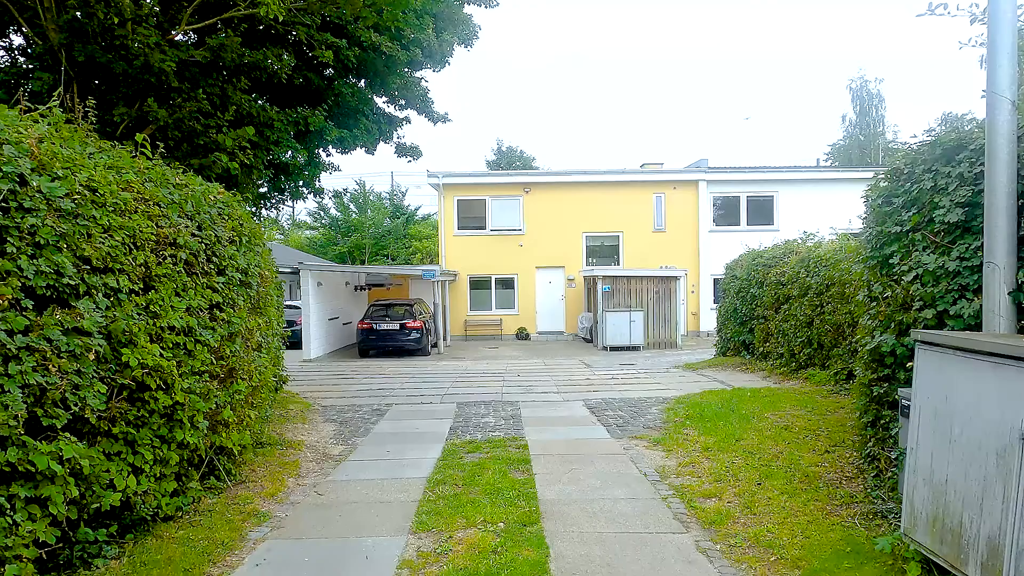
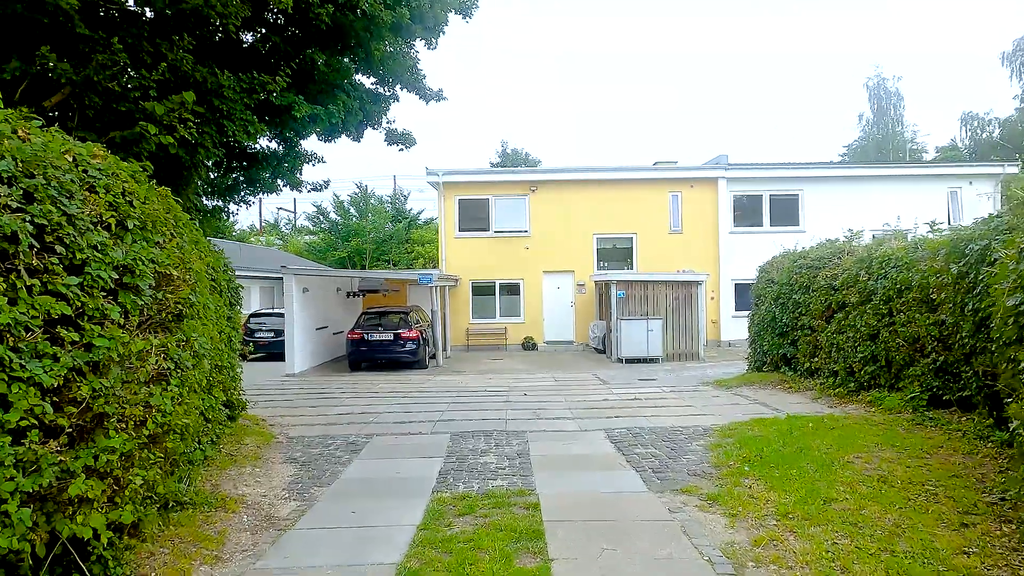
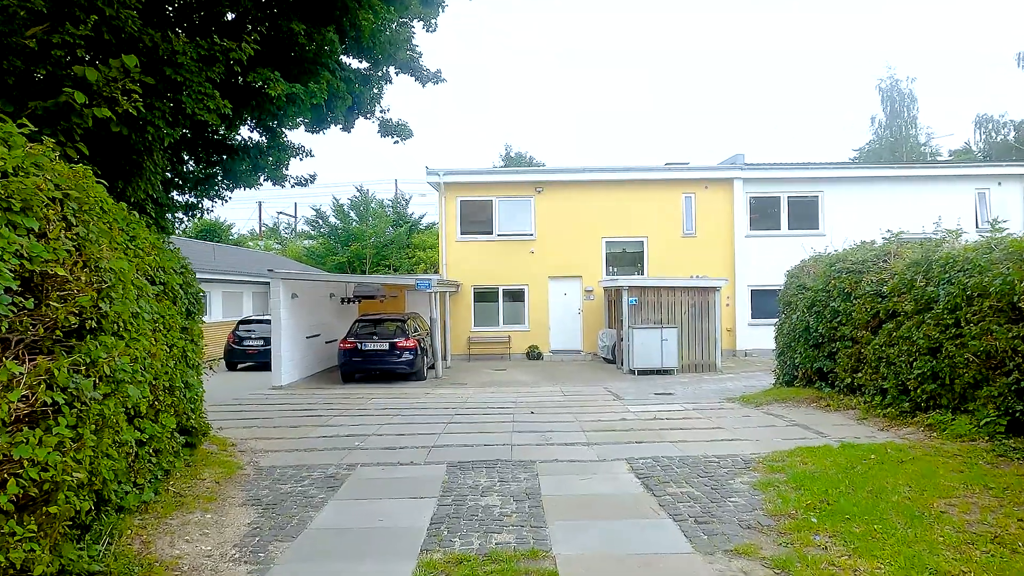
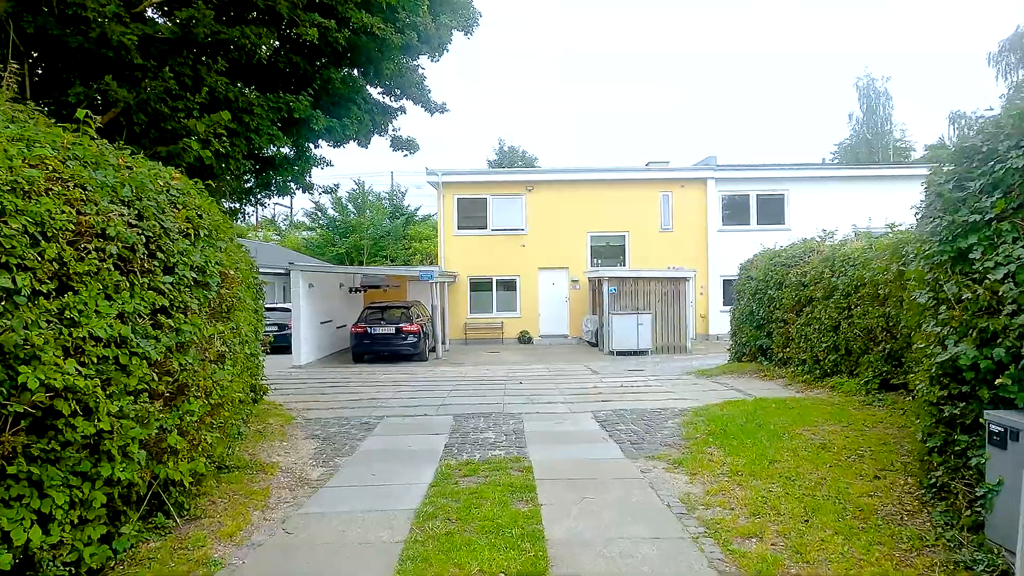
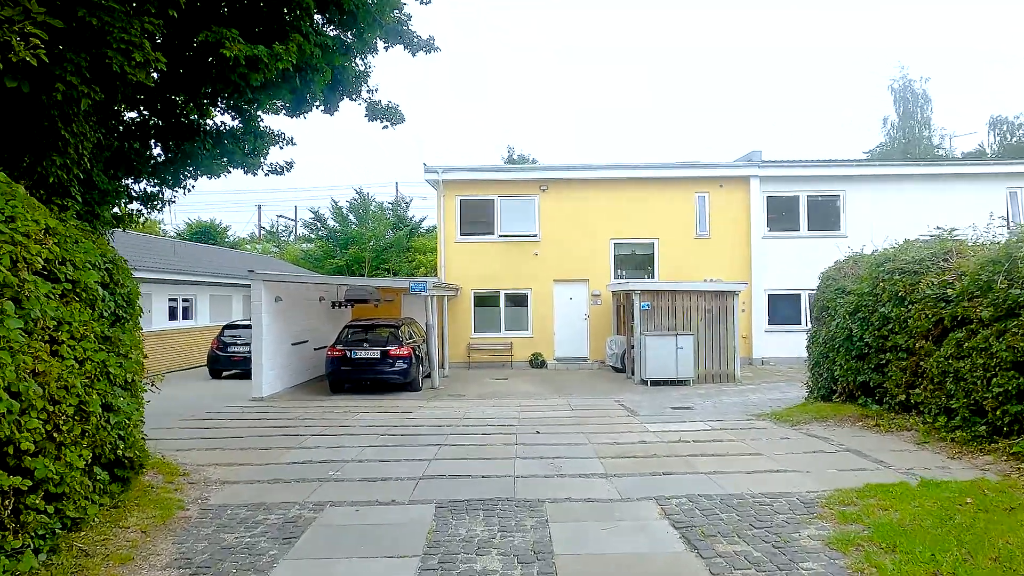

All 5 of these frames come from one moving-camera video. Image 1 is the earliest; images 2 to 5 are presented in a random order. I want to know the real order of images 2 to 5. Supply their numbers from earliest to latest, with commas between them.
4, 2, 3, 5
